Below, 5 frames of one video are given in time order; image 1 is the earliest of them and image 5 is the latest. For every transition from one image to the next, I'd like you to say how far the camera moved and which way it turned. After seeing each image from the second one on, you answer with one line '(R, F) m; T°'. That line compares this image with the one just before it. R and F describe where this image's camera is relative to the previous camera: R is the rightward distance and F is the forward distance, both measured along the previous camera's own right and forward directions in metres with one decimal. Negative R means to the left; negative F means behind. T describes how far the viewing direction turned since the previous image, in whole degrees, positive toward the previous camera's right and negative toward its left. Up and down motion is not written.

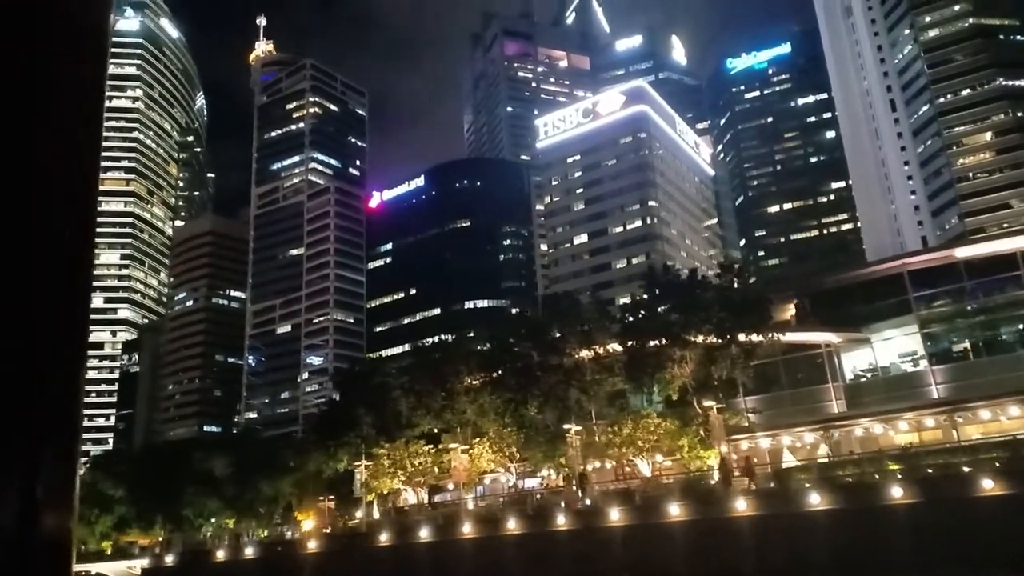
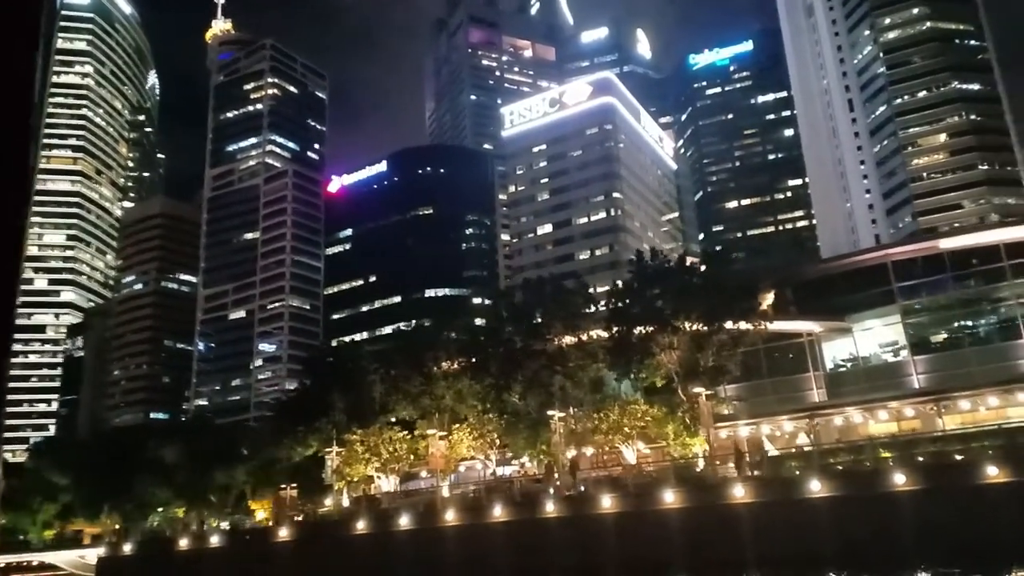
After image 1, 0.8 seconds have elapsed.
(-1.2, +1.0) m; +3°
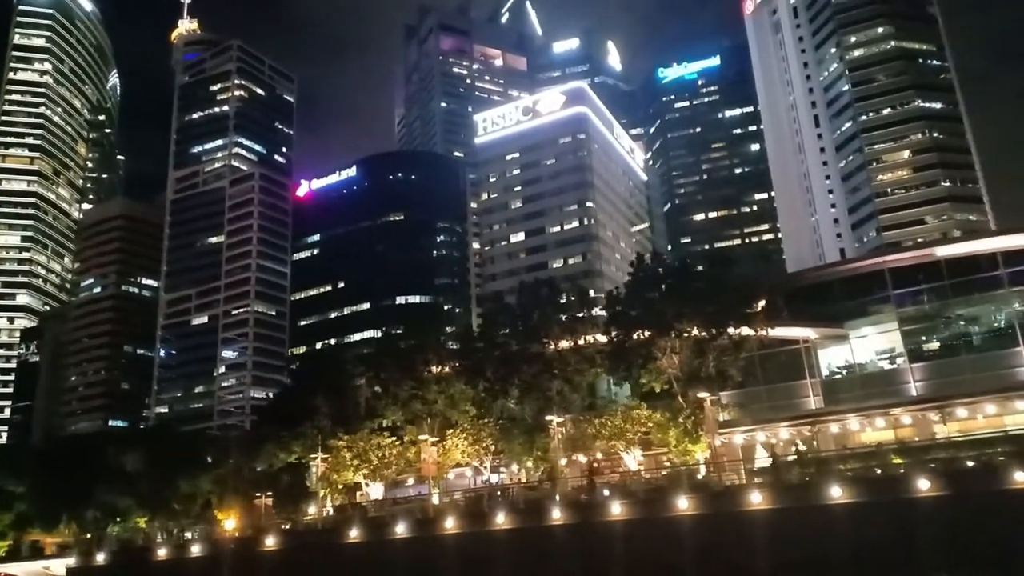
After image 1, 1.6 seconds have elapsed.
(-1.4, +0.8) m; +3°
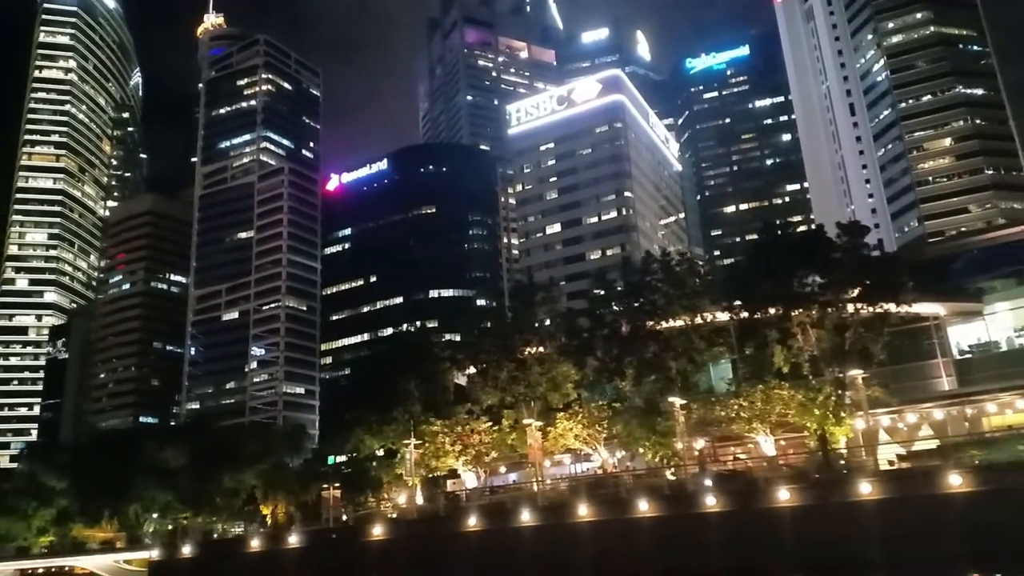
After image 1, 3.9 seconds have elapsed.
(-3.9, +2.1) m; -1°
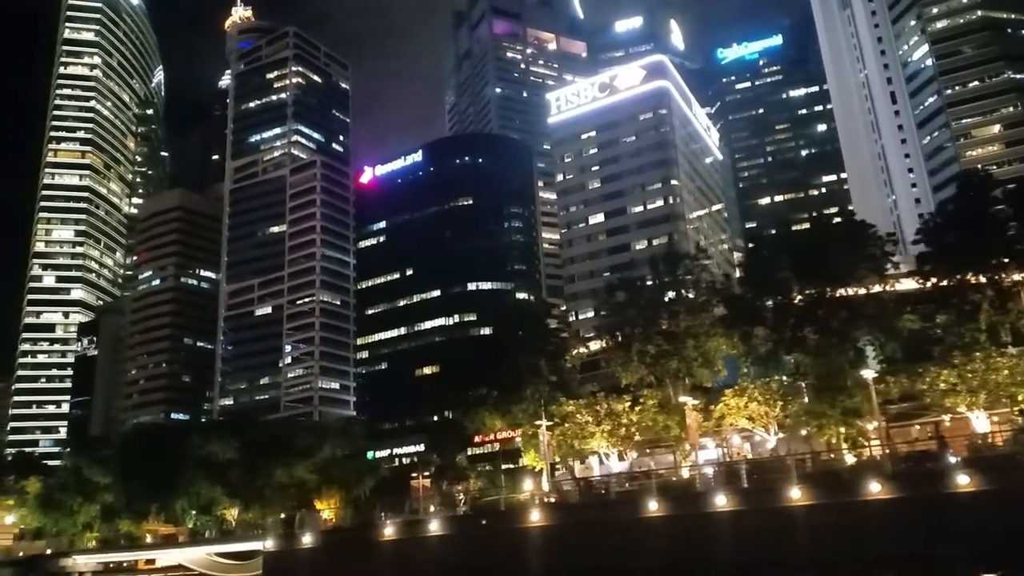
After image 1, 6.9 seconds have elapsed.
(-5.3, +2.8) m; -1°
